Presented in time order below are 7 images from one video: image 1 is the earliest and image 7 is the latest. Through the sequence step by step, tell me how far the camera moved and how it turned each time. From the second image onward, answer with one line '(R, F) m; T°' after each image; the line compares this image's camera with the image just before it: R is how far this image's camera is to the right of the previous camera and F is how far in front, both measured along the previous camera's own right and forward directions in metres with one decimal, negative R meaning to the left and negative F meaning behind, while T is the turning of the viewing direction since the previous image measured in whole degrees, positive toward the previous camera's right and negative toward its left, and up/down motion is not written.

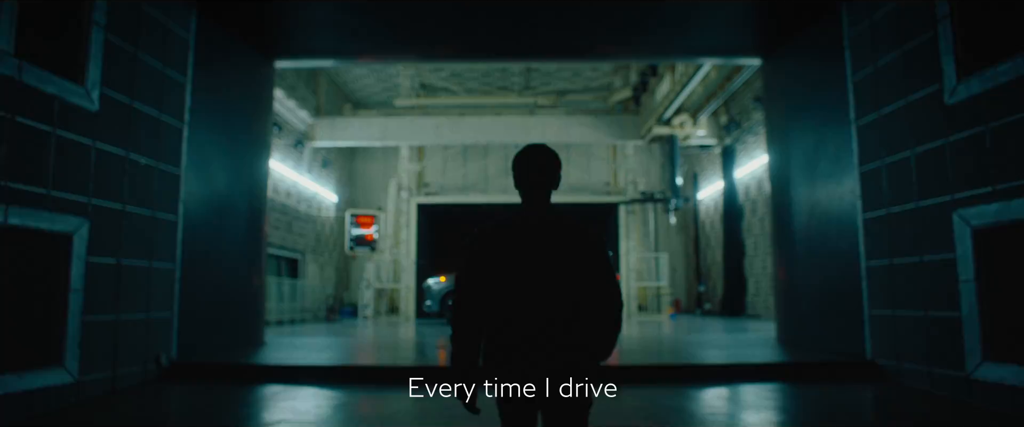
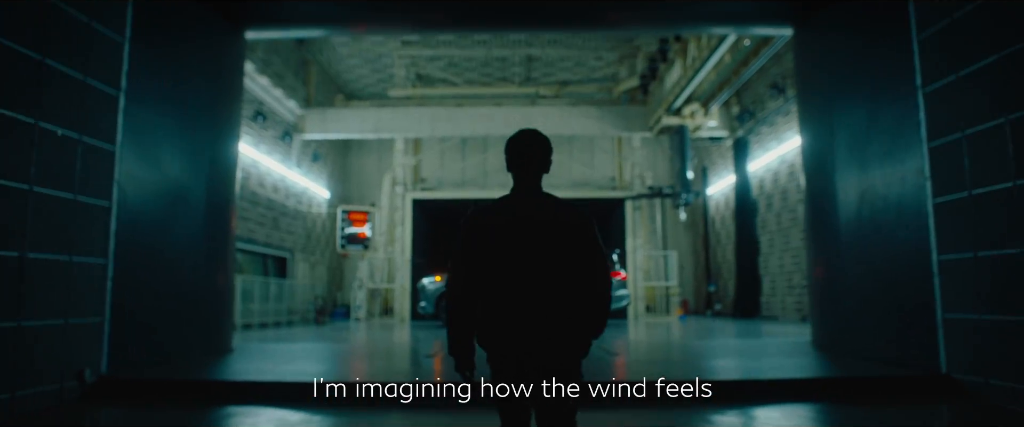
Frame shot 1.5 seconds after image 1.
(0.0, +0.8) m; 0°
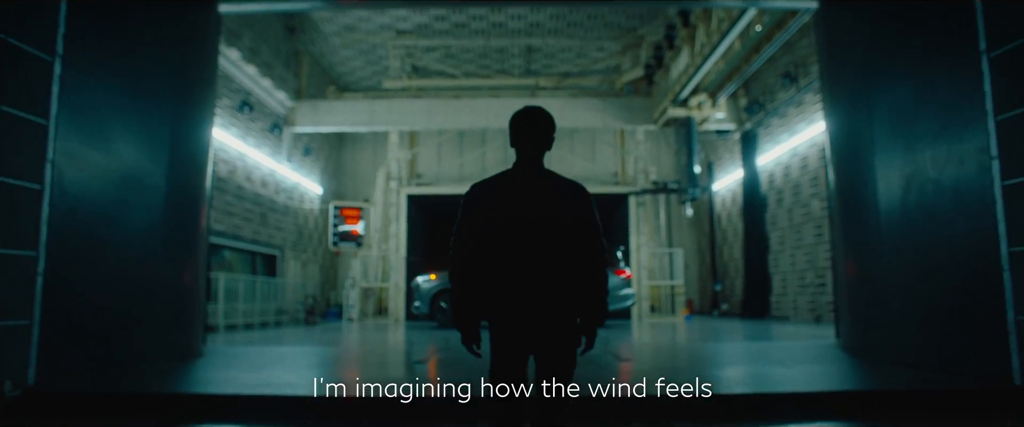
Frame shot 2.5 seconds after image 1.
(0.0, +0.6) m; 0°
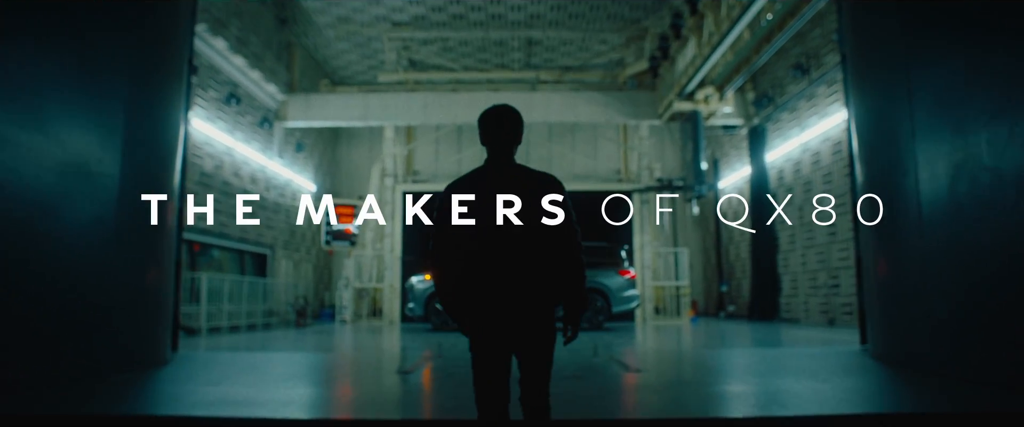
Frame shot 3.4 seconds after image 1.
(0.0, +0.5) m; 0°
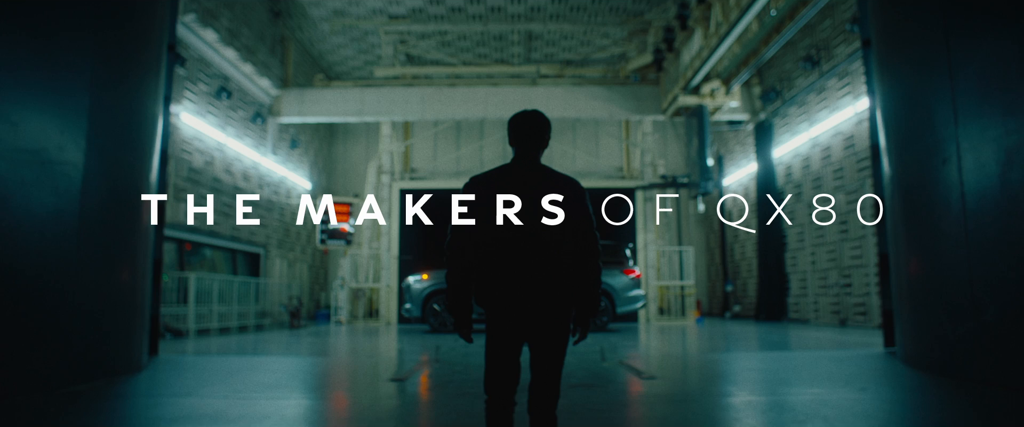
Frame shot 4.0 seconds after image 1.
(0.0, +0.4) m; 0°
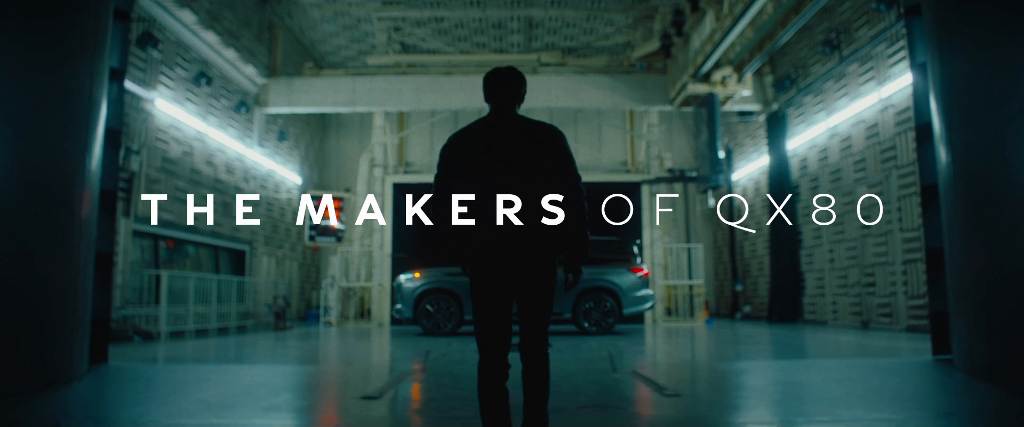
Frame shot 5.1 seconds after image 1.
(0.0, +0.7) m; 0°
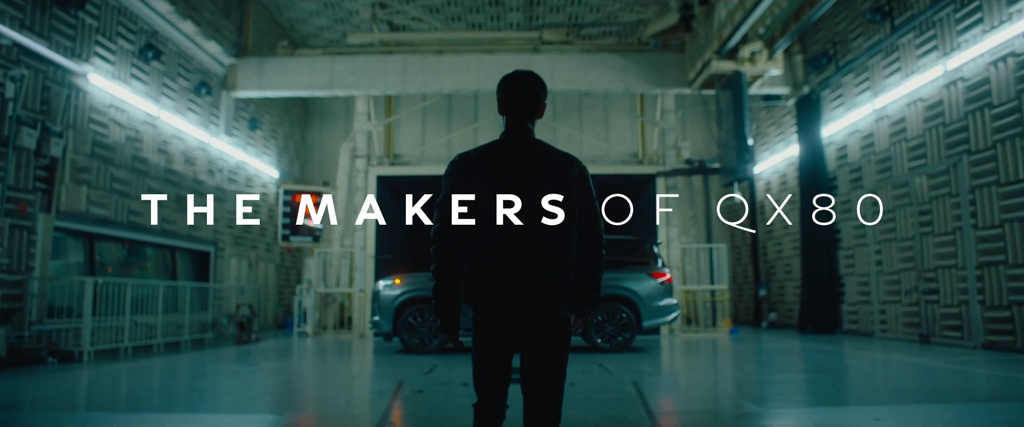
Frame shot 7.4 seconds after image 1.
(0.0, +1.5) m; 0°
